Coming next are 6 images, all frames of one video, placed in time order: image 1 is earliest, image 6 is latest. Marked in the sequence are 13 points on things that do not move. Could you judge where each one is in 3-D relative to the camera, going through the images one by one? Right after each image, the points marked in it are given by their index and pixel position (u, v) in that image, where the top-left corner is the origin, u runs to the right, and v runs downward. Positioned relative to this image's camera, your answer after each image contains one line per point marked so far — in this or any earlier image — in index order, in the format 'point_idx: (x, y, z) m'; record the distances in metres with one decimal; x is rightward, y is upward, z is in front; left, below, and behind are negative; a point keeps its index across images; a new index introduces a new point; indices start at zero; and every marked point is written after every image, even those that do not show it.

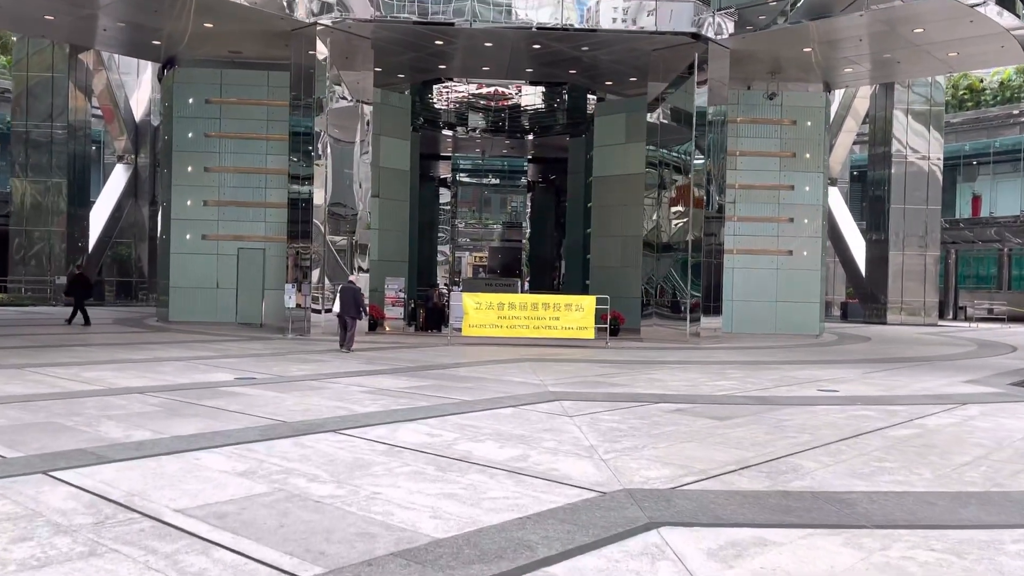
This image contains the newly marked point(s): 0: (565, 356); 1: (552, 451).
0: (+1.0, -1.3, +15.4) m
1: (+0.3, -1.3, +6.6) m
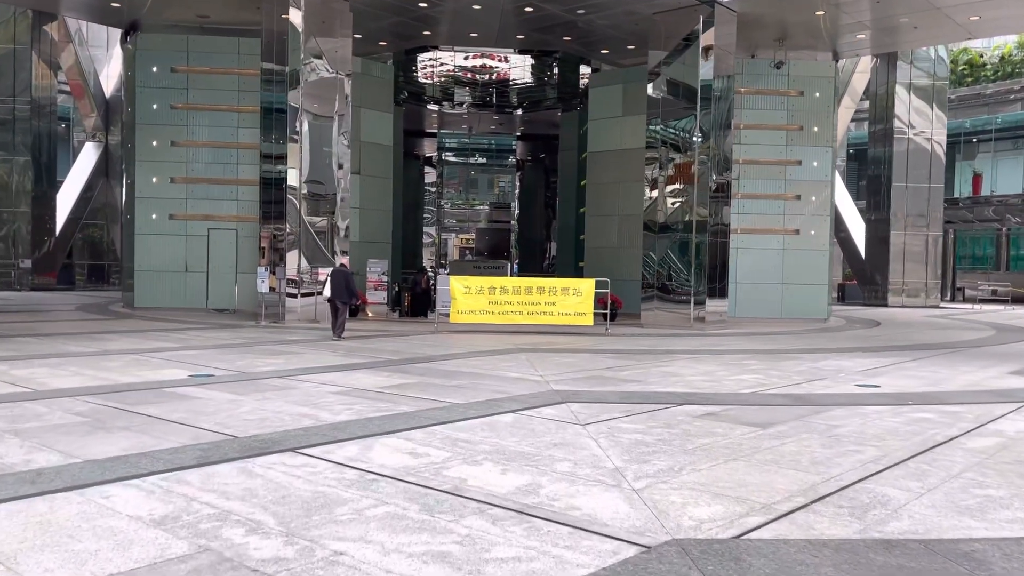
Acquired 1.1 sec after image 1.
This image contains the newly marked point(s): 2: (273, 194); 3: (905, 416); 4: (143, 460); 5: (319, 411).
0: (+0.9, -1.0, +14.0) m
1: (+0.4, -1.2, +5.2) m
2: (-5.9, +2.2, +19.7) m
3: (+3.7, -1.2, +7.7) m
4: (-2.5, -1.1, +5.4) m
5: (-1.8, -1.1, +7.3) m
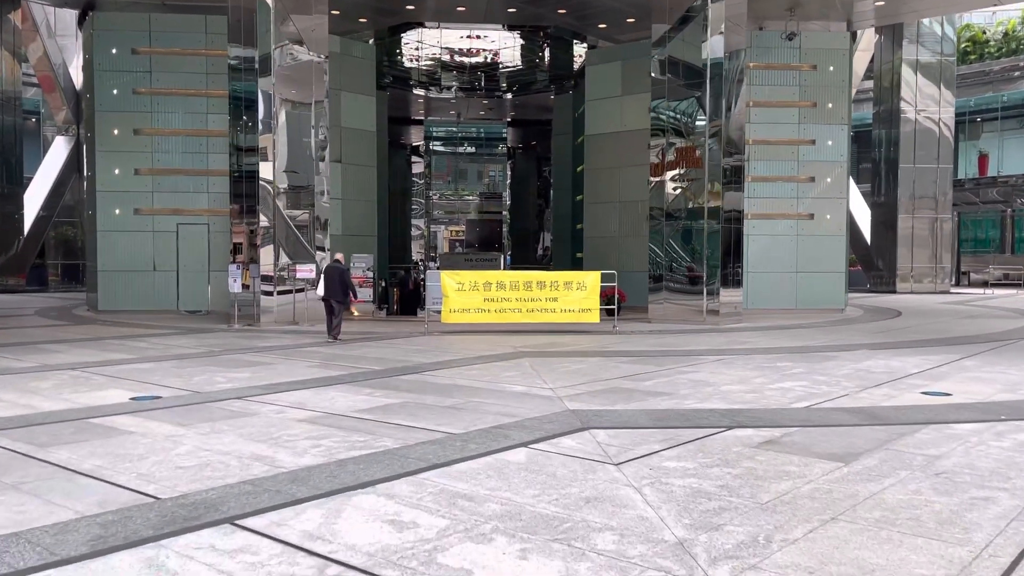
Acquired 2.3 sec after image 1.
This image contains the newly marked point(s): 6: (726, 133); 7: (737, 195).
0: (+0.9, -0.9, +12.5) m
1: (+0.5, -1.2, +3.7) m
2: (-6.0, +2.2, +18.1) m
3: (+3.8, -1.2, +6.2) m
4: (-2.4, -1.2, +3.8) m
5: (-1.7, -1.2, +5.8) m
6: (+4.9, +3.5, +18.7) m
7: (+5.2, +2.1, +18.8) m
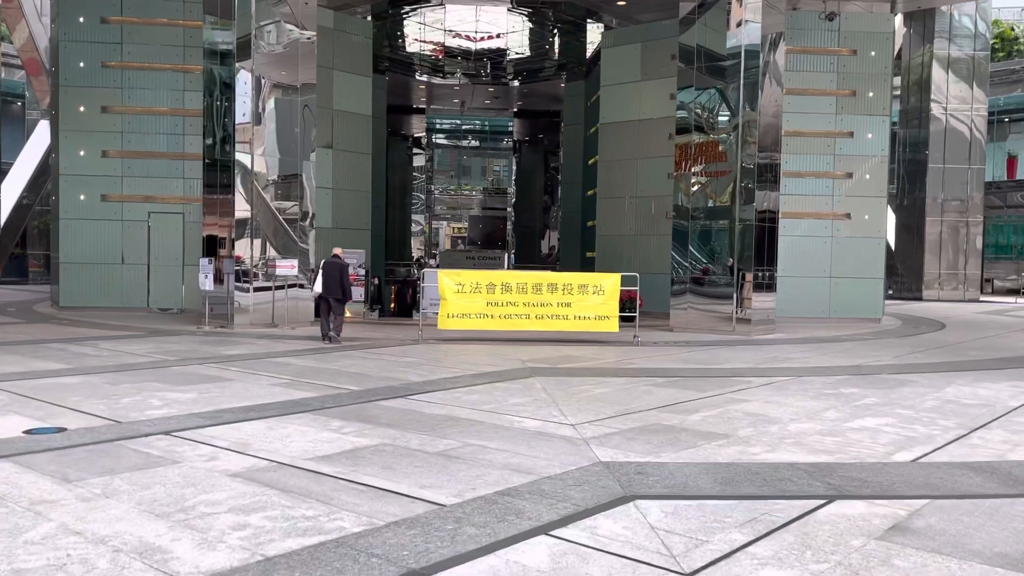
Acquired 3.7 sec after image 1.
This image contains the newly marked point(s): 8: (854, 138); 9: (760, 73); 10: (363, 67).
0: (+1.0, -1.0, +10.6) m
1: (+0.5, -1.3, +1.8) m
2: (-5.8, +2.3, +16.2) m
3: (+3.9, -1.3, +4.3) m
4: (-2.3, -1.2, +1.9) m
5: (-1.6, -1.2, +3.9) m
6: (+5.1, +3.4, +16.8) m
7: (+5.4, +1.9, +16.9) m
8: (+8.0, +3.5, +19.0) m
9: (+5.1, +4.5, +16.7) m
10: (-3.7, +5.5, +20.0) m
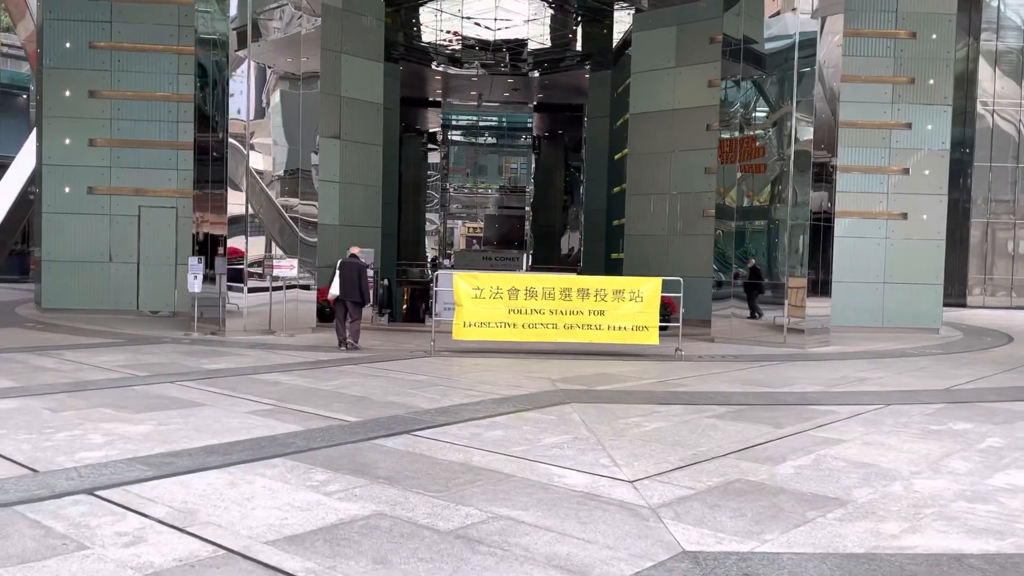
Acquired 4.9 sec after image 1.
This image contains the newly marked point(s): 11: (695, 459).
0: (+1.3, -1.1, +9.0) m
1: (+0.7, -1.4, +0.2) m
2: (-5.4, +2.2, +14.7) m
3: (+4.1, -1.4, +2.6) m
4: (-2.1, -1.3, +0.4) m
5: (-1.4, -1.2, +2.3) m
6: (+5.6, +3.3, +15.1) m
7: (+5.8, +1.8, +15.2) m
8: (+8.5, +3.4, +17.3) m
9: (+5.6, +4.3, +15.0) m
10: (-3.1, +5.4, +18.5) m
11: (+1.3, -1.2, +5.7) m
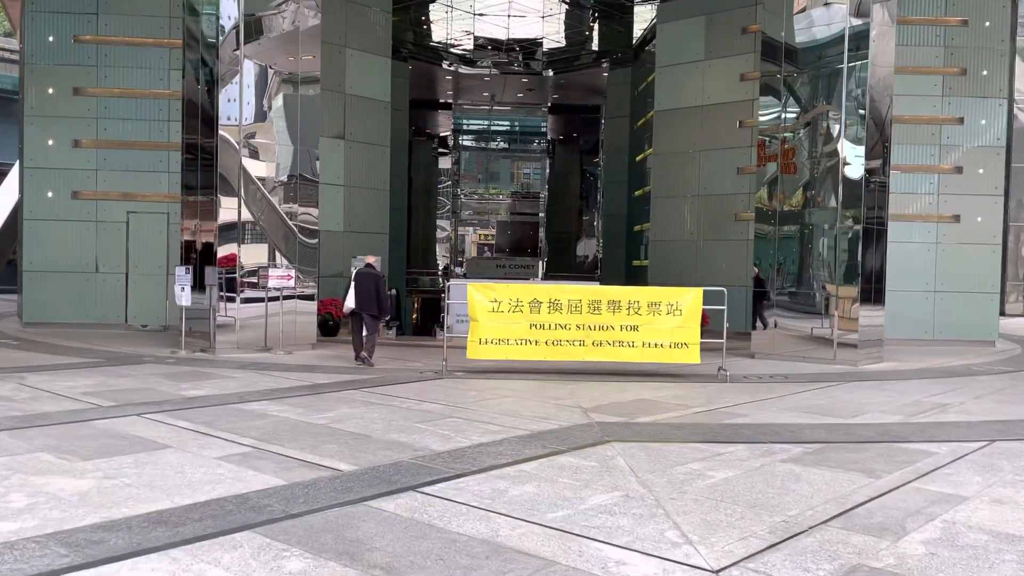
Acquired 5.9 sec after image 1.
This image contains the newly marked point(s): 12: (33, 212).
0: (+1.5, -1.2, +7.6) m
1: (+0.8, -1.4, -1.2) m
2: (-5.1, +2.0, +13.5) m
3: (+4.3, -1.4, +1.2) m
4: (-2.0, -1.4, -0.9) m
5: (-1.2, -1.3, +1.0) m
6: (+5.9, +3.1, +13.7) m
7: (+6.2, +1.6, +13.8) m
8: (+8.9, +3.2, +15.9) m
9: (+5.9, +4.2, +13.7) m
10: (-2.8, +5.2, +17.2) m
11: (+1.5, -1.3, +4.4) m
12: (-9.0, +1.4, +15.2) m
